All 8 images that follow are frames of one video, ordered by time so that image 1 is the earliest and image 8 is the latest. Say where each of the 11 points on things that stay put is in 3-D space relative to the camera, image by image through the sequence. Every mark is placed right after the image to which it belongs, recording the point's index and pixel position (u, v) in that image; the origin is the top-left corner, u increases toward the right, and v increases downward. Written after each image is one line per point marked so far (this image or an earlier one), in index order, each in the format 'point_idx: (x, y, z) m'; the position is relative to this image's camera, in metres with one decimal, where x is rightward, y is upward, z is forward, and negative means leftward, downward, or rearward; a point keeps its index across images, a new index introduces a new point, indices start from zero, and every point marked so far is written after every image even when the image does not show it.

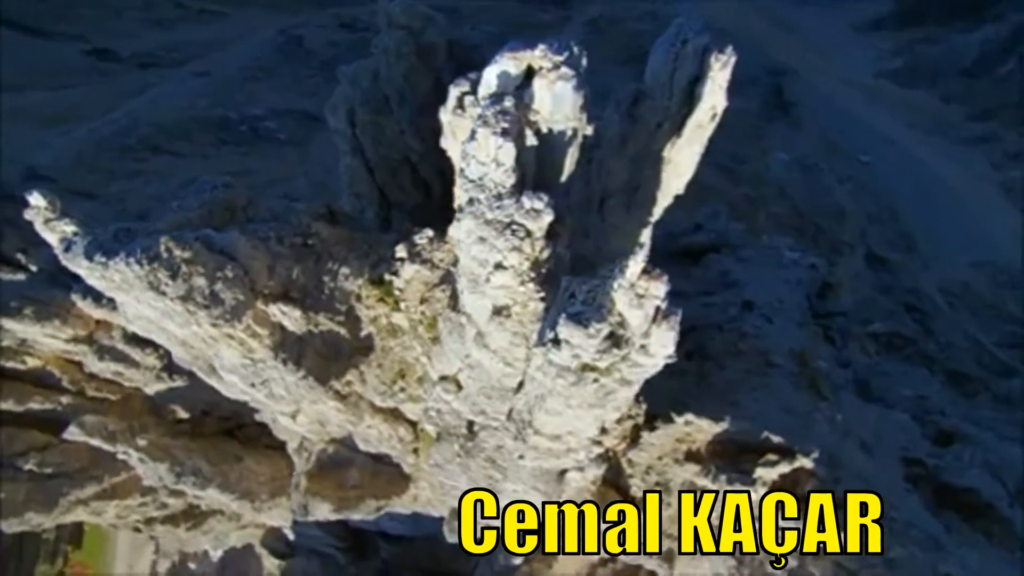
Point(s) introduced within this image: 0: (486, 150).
0: (-0.1, +0.7, +6.4) m
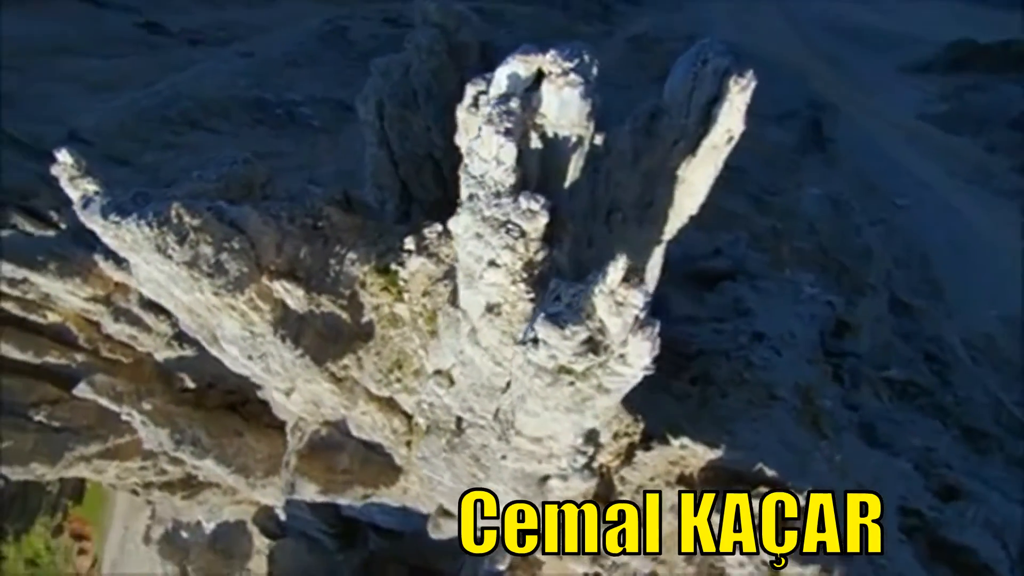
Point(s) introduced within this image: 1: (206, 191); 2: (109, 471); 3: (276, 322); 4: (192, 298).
0: (-0.1, +0.8, +6.5) m
1: (-2.1, +0.6, +7.9) m
2: (-3.5, -1.6, +10.1) m
3: (-1.6, -0.2, +7.8) m
4: (-2.1, -0.1, +7.7) m
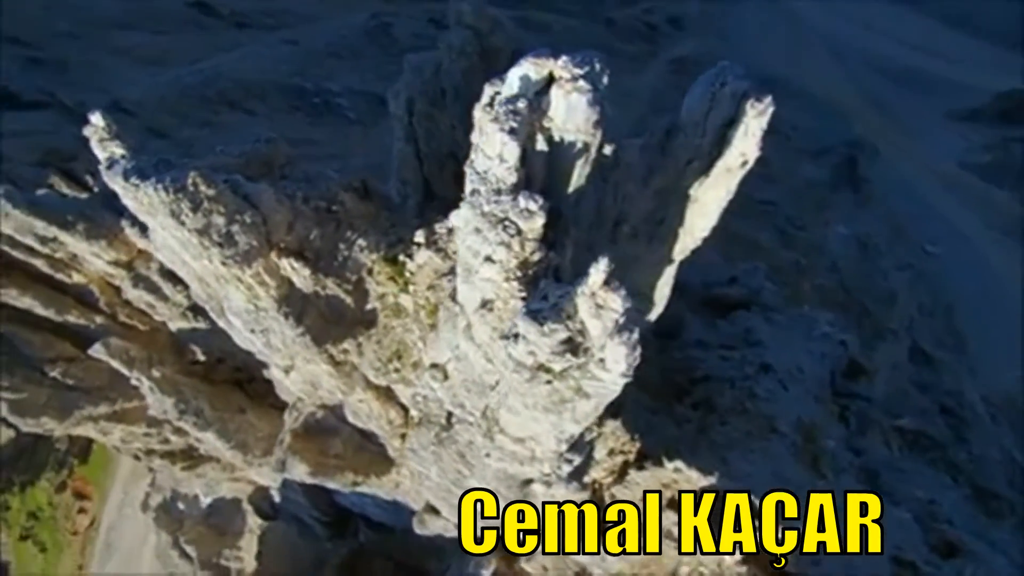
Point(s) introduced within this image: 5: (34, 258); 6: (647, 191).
0: (-0.1, +0.8, +6.6) m
1: (-2.0, +0.8, +8.1) m
2: (-3.5, -1.3, +10.3) m
3: (-1.6, -0.1, +8.0) m
4: (-2.1, +0.1, +7.9) m
5: (-3.9, +0.2, +9.6) m
6: (+0.9, +0.7, +8.0) m
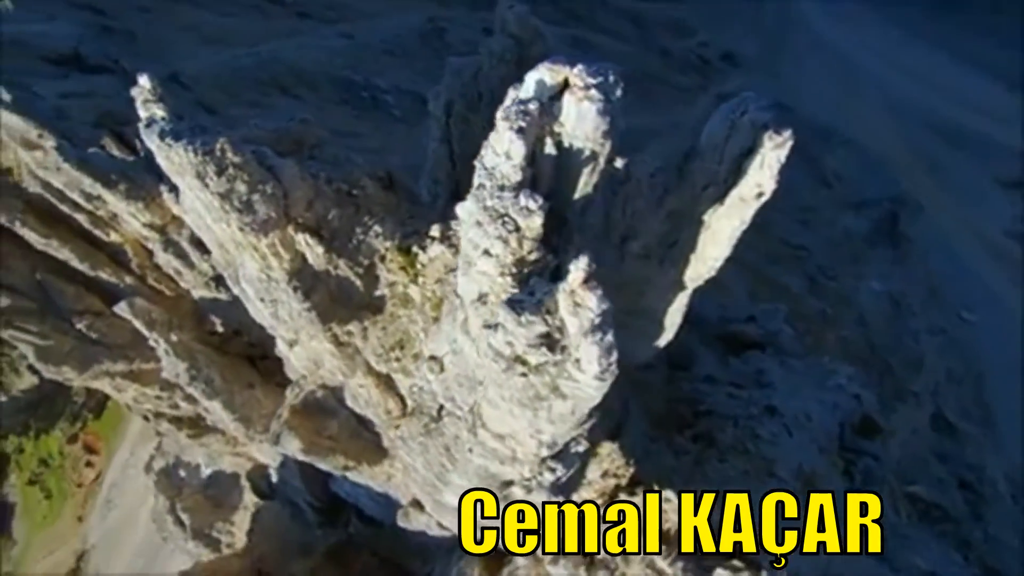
0: (-0.1, +0.8, +6.7) m
1: (-1.8, +1.1, +8.4) m
2: (-3.5, -0.9, +10.6) m
3: (-1.5, +0.1, +8.2) m
4: (-2.0, +0.4, +8.2) m
5: (-3.7, +0.6, +9.9) m
6: (+1.0, +0.5, +8.1) m
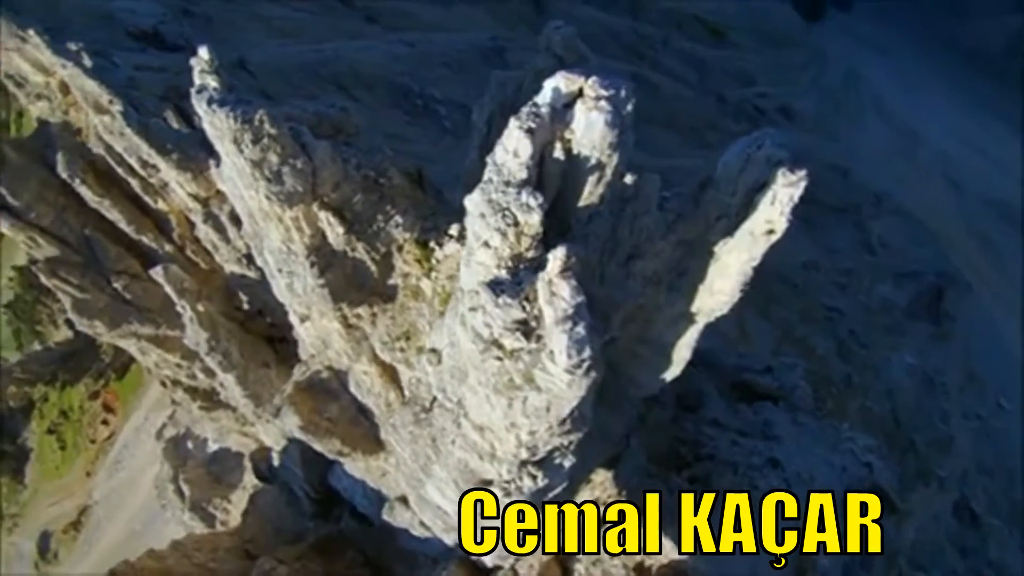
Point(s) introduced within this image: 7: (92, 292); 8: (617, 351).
0: (0.0, +0.9, +7.0) m
1: (-1.6, +1.3, +8.7) m
2: (-3.4, -0.6, +11.0) m
3: (-1.5, +0.3, +8.5) m
4: (-1.9, +0.6, +8.5) m
5: (-3.4, +1.0, +10.4) m
6: (+1.1, +0.3, +8.3) m
7: (-3.9, 0.0, +11.0) m
8: (+0.9, -0.5, +9.3) m
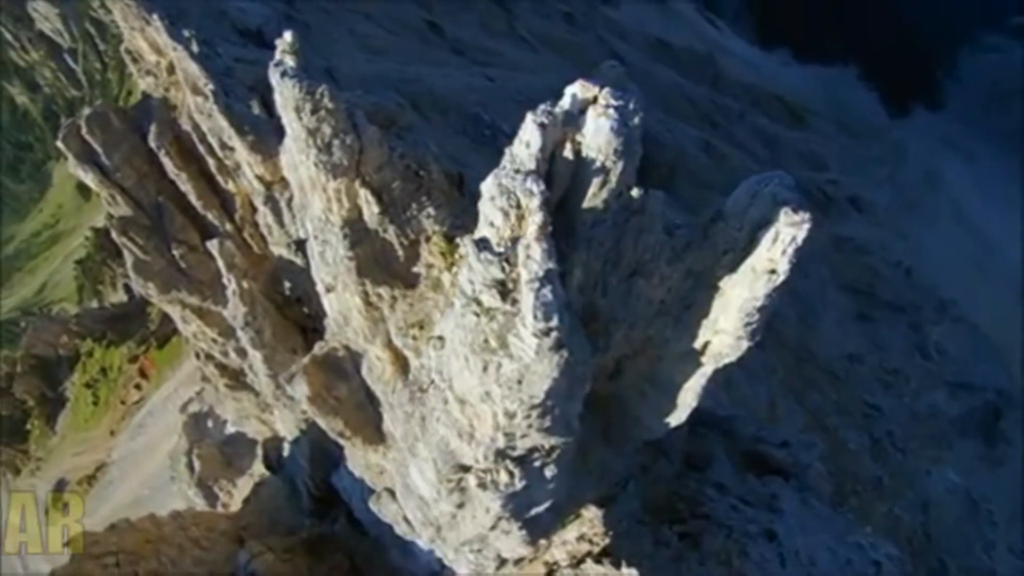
0: (+0.2, +1.1, +7.5) m
1: (-1.2, +1.5, +9.4) m
2: (-3.1, -0.4, +11.6) m
3: (-1.3, +0.5, +9.1) m
4: (-1.7, +0.9, +9.2) m
5: (-2.9, +1.3, +11.2) m
6: (+1.2, +0.2, +8.6) m
7: (-3.6, +0.3, +11.8) m
8: (+0.9, -0.8, +9.5) m
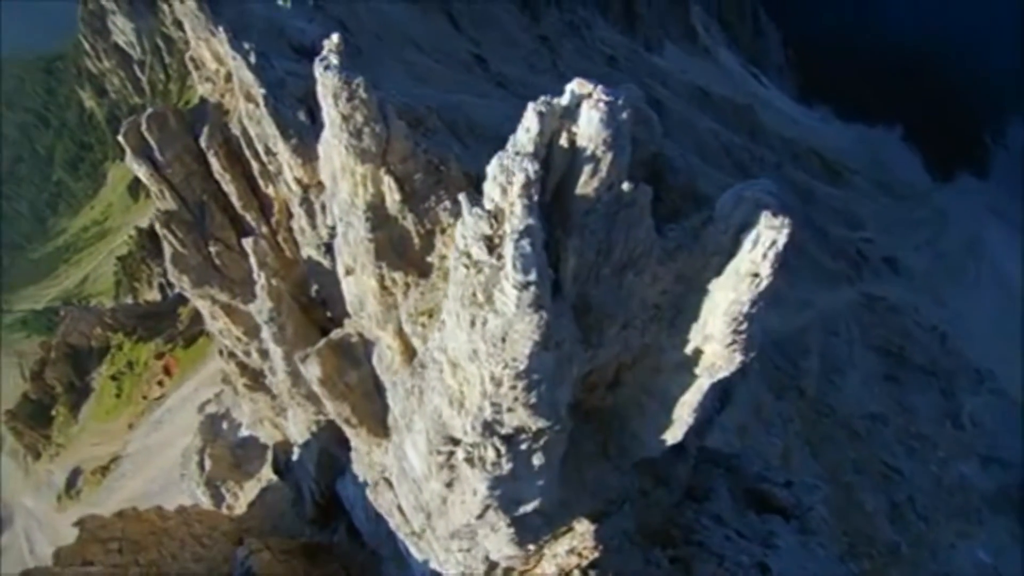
0: (+0.3, +1.3, +8.0) m
1: (-1.0, +1.6, +10.0) m
2: (-3.0, -0.3, +12.1) m
3: (-1.2, +0.7, +9.6) m
4: (-1.5, +1.1, +9.8) m
5: (-2.6, +1.3, +11.9) m
6: (+1.3, +0.2, +8.9) m
7: (-3.4, +0.3, +12.3) m
8: (+0.9, -0.9, +9.7) m
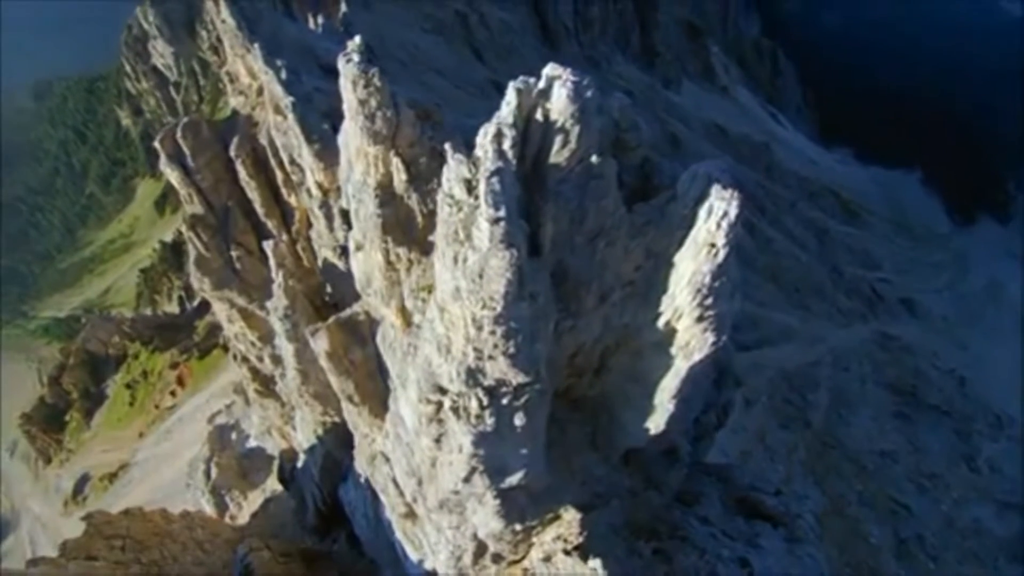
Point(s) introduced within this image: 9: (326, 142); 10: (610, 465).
0: (+0.3, +1.7, +8.4) m
1: (-0.9, +1.7, +10.5) m
2: (-2.9, -0.4, +12.3) m
3: (-1.1, +0.9, +9.9) m
4: (-1.4, +1.3, +10.2) m
5: (-2.5, +1.3, +12.3) m
6: (+1.3, +0.4, +9.1) m
7: (-3.2, +0.3, +12.7) m
8: (+0.9, -0.7, +9.8) m
9: (-1.8, +1.4, +11.5) m
10: (+0.9, -1.4, +10.0) m
